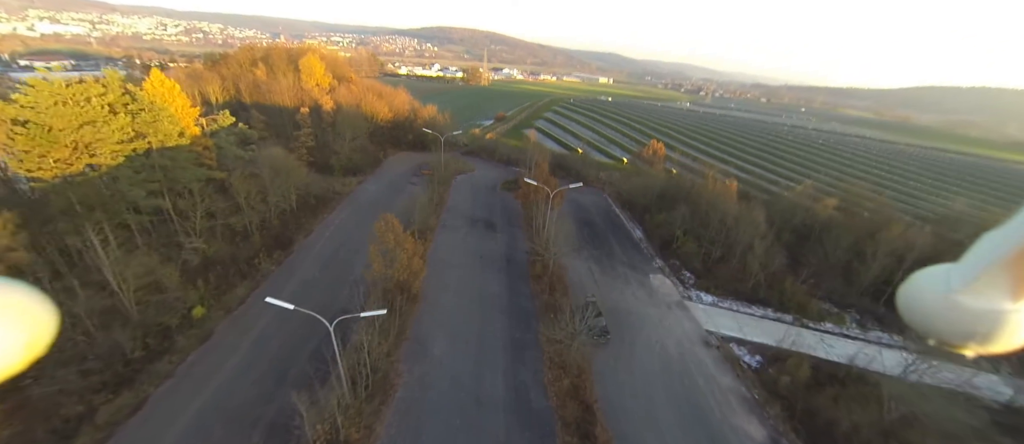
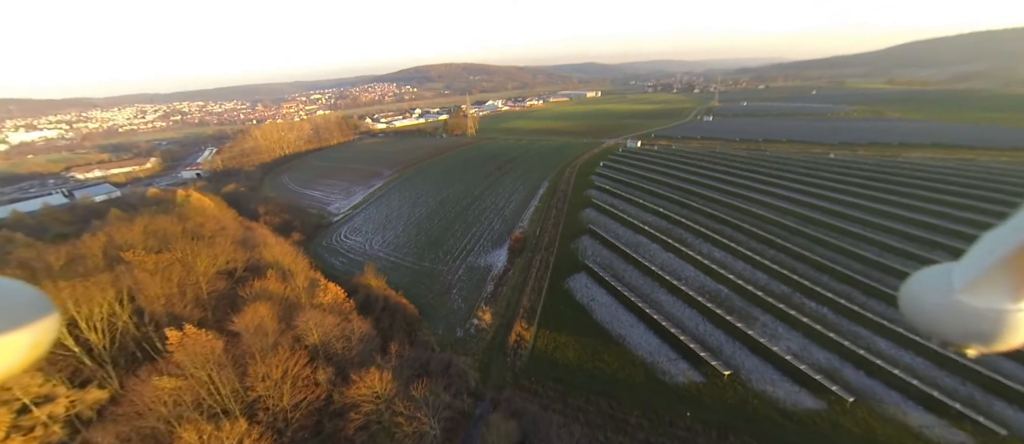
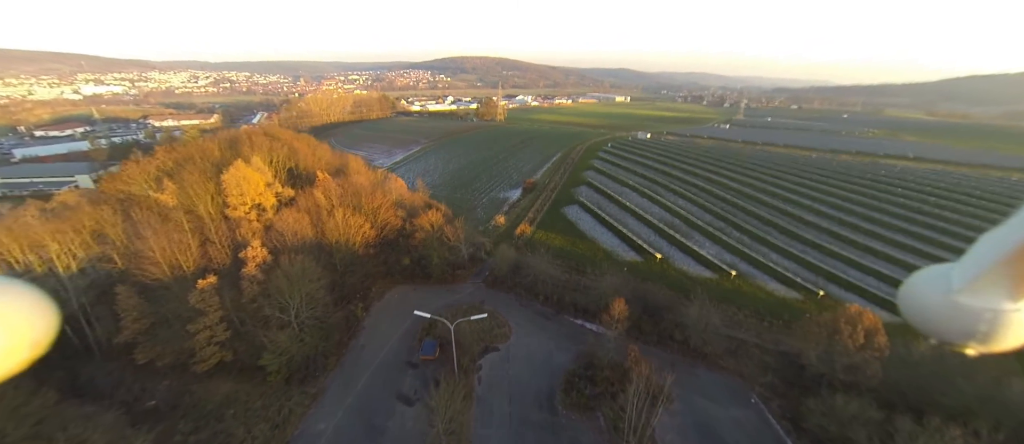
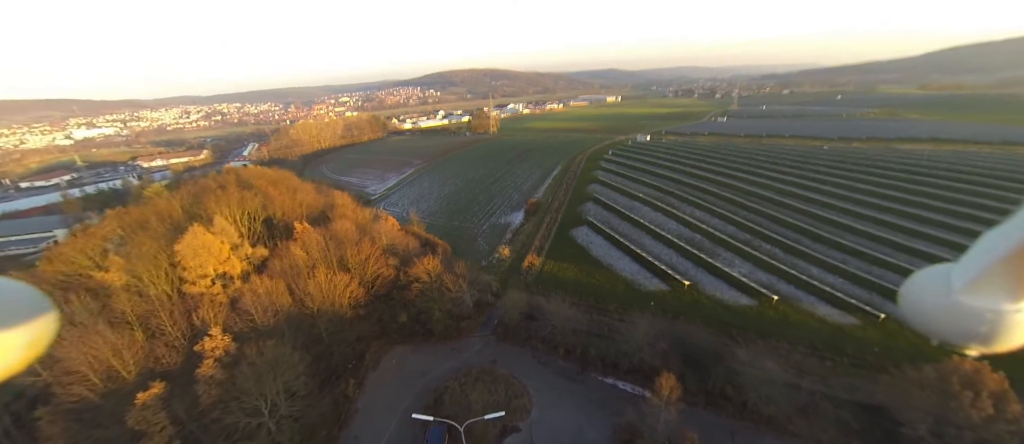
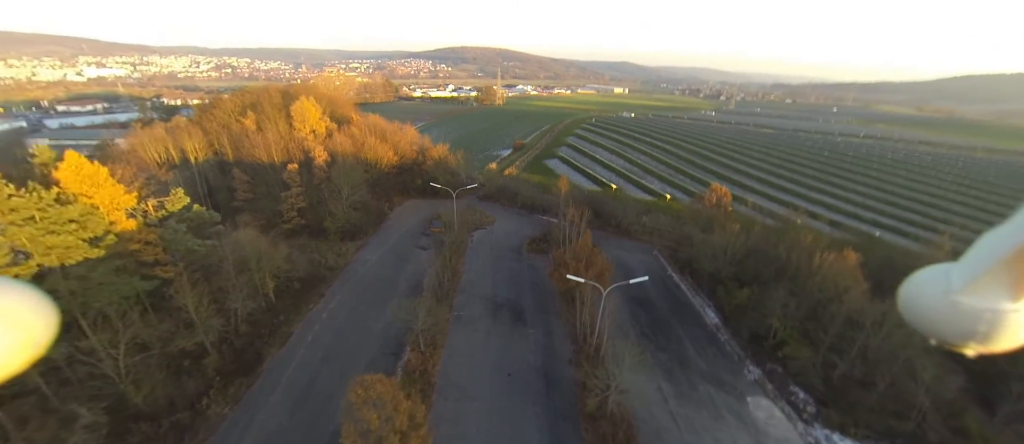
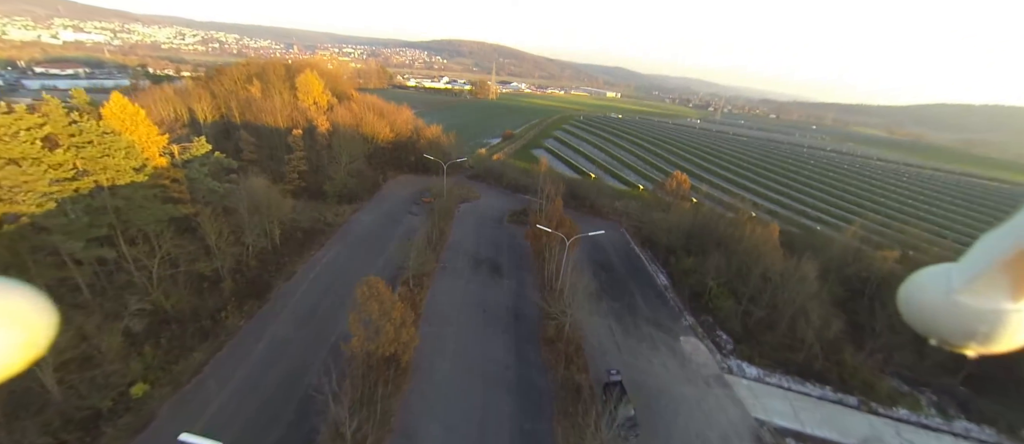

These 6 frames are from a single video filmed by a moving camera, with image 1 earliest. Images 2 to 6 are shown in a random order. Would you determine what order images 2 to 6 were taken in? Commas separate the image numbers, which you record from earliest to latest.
6, 5, 3, 4, 2
